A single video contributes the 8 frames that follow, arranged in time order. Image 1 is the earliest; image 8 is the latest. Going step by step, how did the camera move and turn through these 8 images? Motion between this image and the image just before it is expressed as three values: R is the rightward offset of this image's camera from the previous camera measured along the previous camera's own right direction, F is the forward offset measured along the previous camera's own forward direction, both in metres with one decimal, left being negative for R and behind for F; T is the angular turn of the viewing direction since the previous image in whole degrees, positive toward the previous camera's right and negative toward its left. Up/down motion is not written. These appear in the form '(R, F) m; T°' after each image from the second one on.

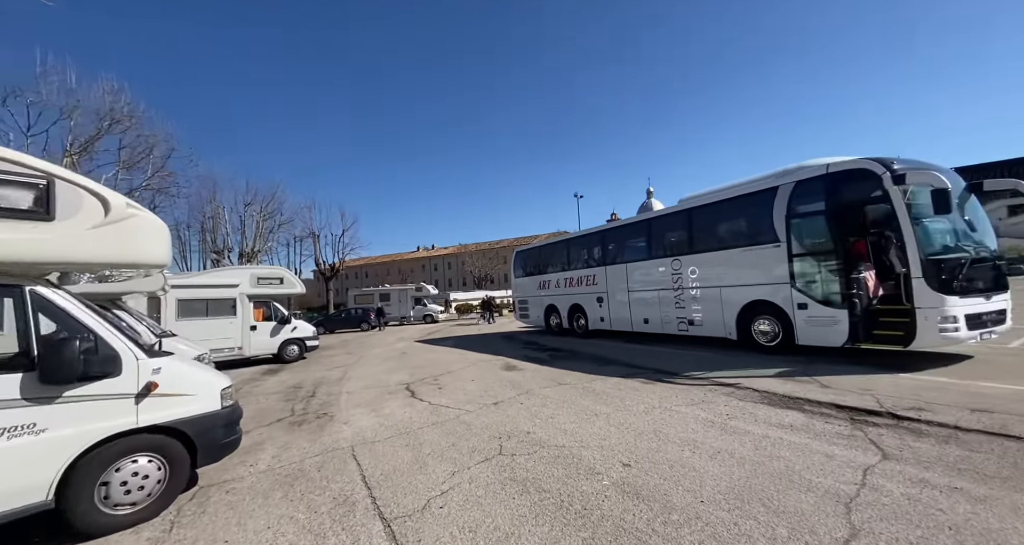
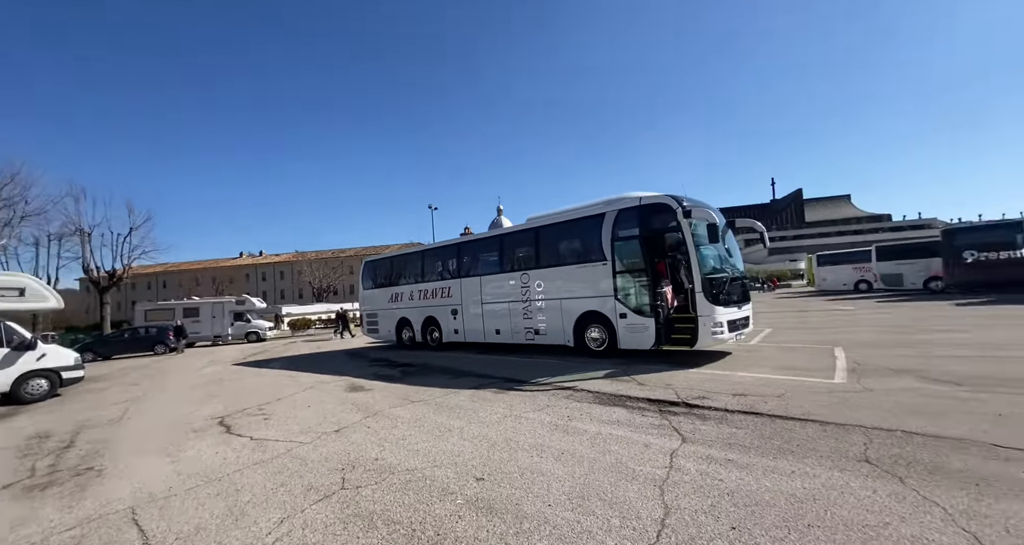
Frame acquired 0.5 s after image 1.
(+0.1, +0.4) m; +18°
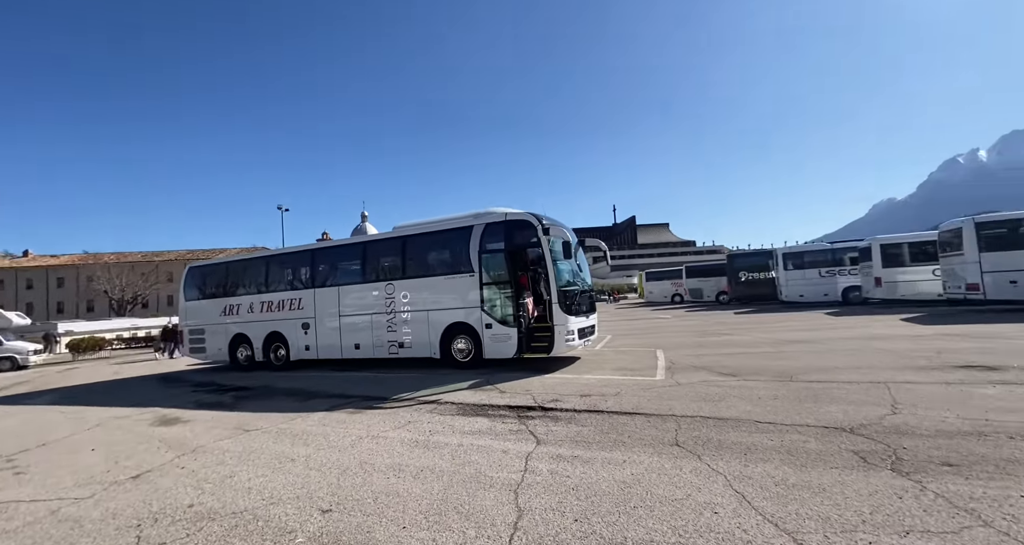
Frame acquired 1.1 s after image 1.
(+0.1, 0.0) m; +17°
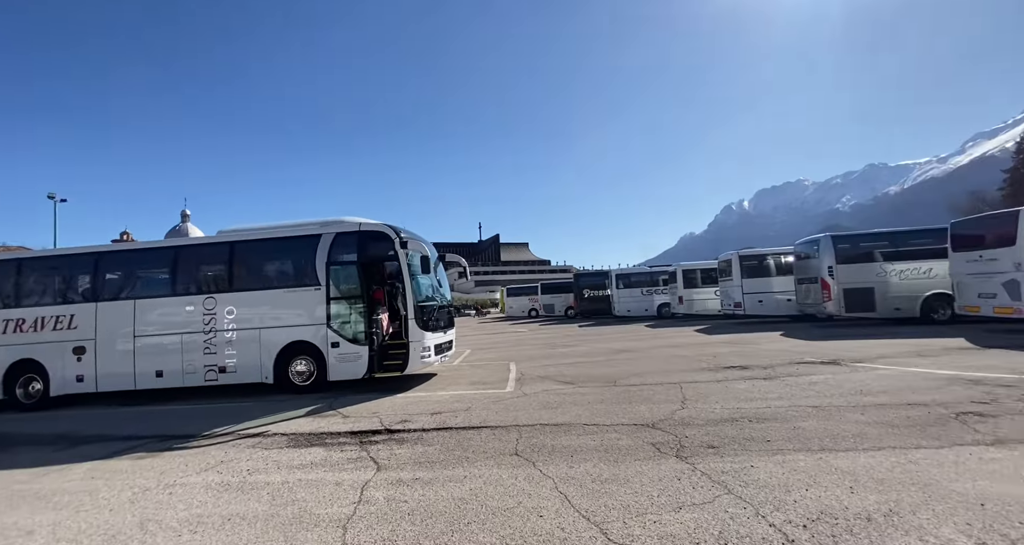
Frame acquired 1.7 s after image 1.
(+0.1, 0.0) m; +20°
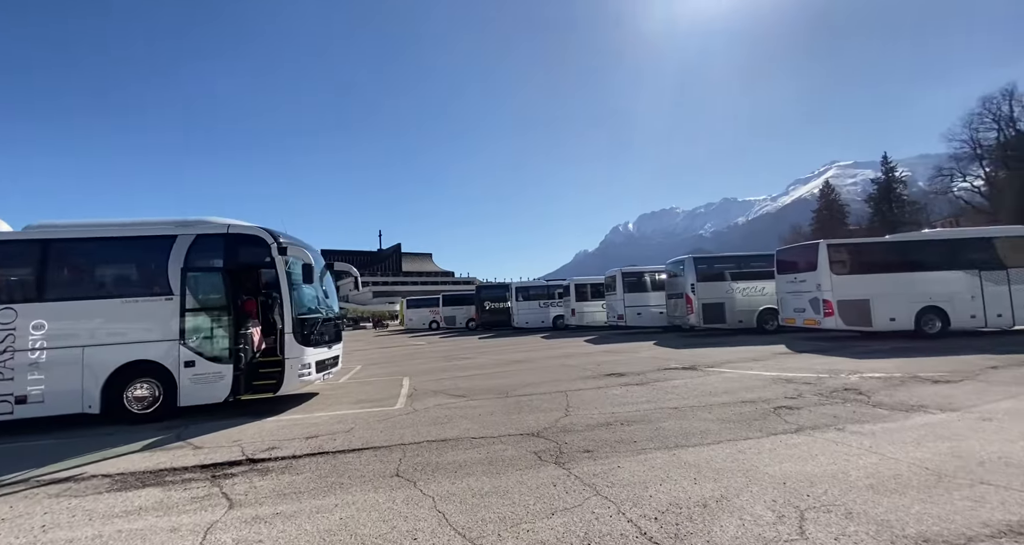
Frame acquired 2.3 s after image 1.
(0.0, 0.0) m; +14°
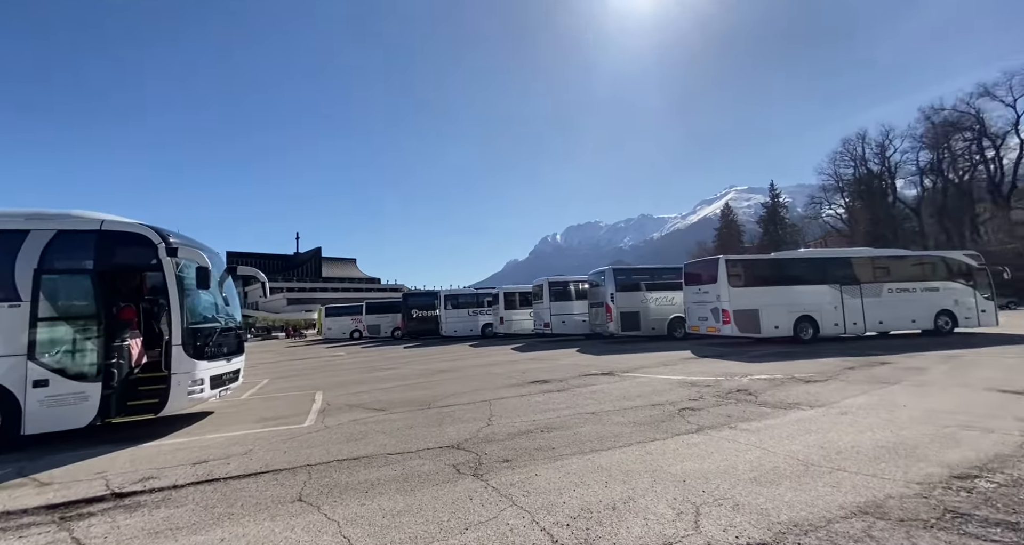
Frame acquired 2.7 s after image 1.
(0.0, 0.0) m; +10°
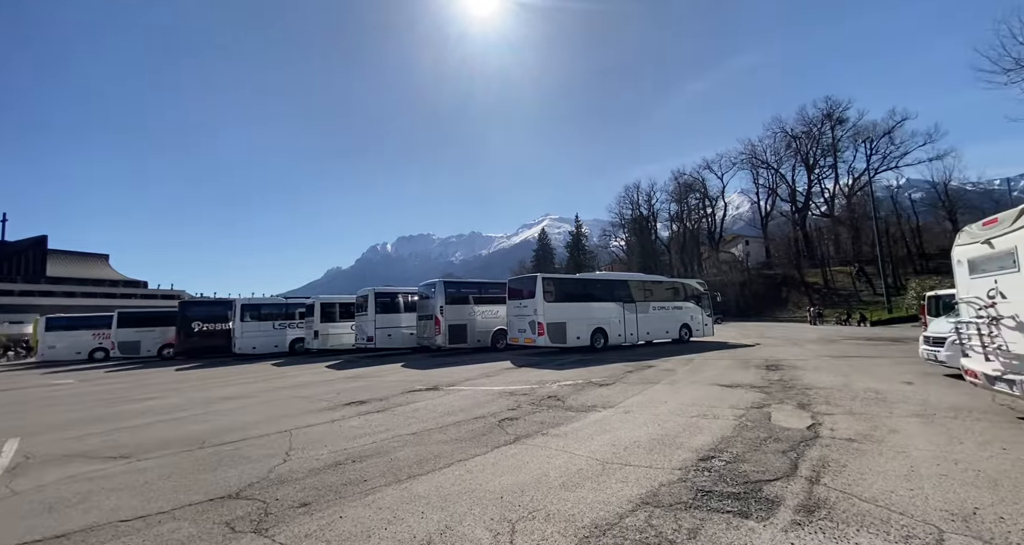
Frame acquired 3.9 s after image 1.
(0.0, +0.4) m; +22°
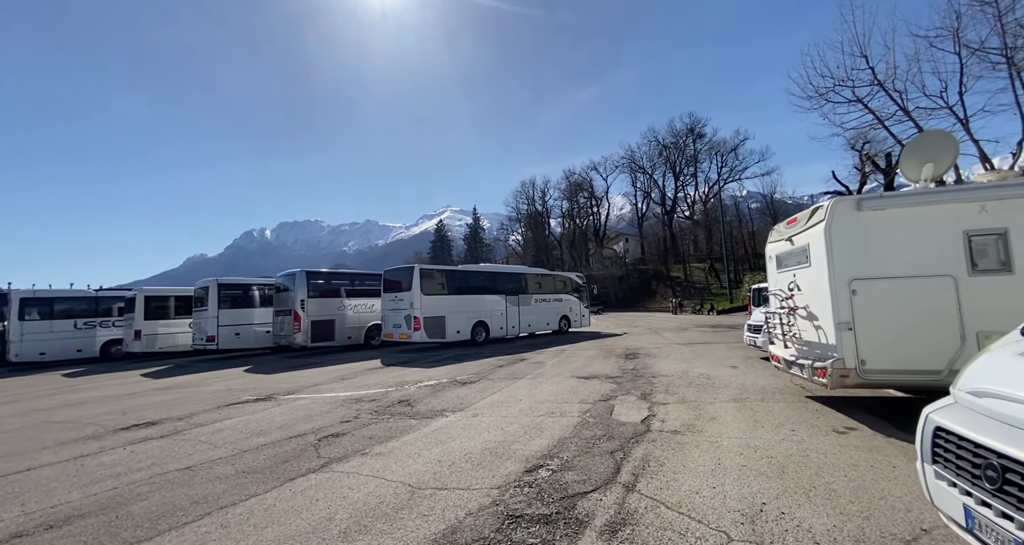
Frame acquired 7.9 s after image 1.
(+0.9, +0.7) m; +13°
